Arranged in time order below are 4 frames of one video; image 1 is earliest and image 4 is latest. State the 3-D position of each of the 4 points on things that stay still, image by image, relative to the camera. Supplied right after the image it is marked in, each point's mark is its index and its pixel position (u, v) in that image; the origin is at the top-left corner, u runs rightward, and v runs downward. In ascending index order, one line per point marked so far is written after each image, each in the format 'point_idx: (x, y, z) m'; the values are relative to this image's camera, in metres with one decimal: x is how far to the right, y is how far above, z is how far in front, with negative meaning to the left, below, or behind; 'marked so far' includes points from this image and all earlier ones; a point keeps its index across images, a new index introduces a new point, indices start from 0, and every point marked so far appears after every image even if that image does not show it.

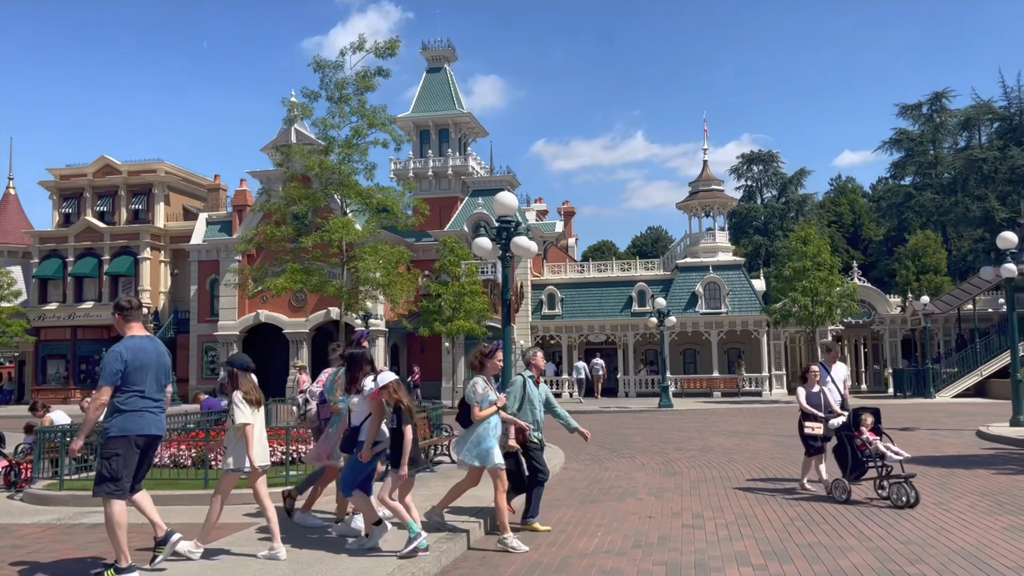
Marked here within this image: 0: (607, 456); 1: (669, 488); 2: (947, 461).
0: (+1.6, -2.8, +14.3) m
1: (+1.9, -2.5, +10.5) m
2: (+6.5, -2.6, +12.6) m
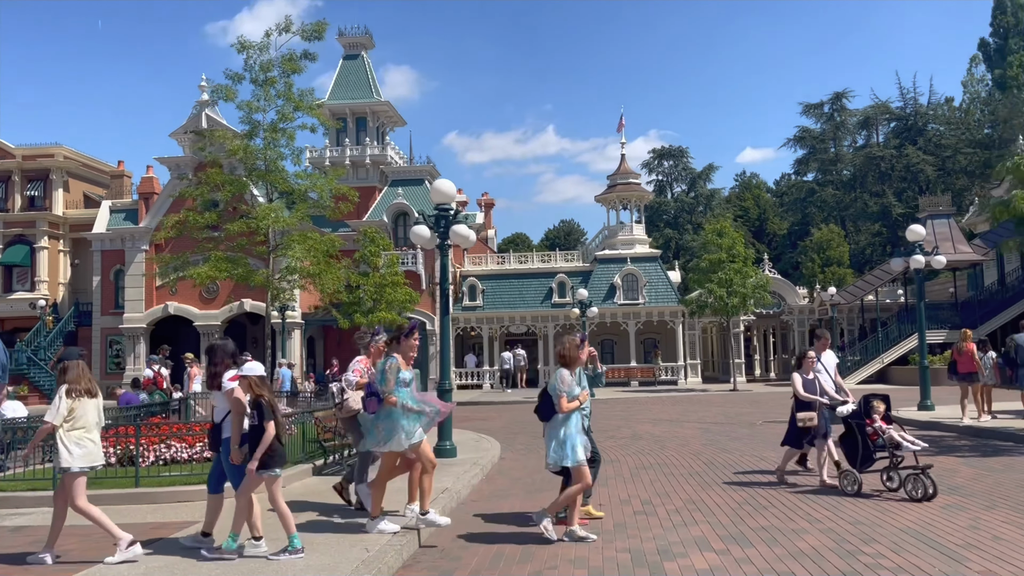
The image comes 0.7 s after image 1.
0: (+0.5, -2.6, +14.3) m
1: (+1.2, -2.3, +10.5) m
2: (+5.5, -2.4, +13.1) m
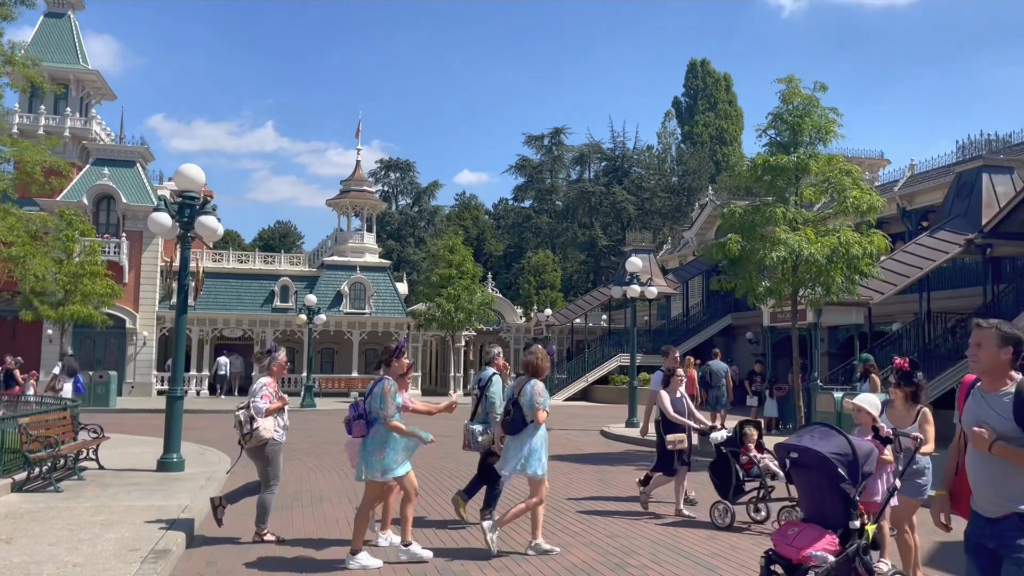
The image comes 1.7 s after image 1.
0: (-3.8, -2.7, +13.4) m
1: (-1.8, -2.4, +10.1) m
2: (+1.3, -2.8, +14.0) m
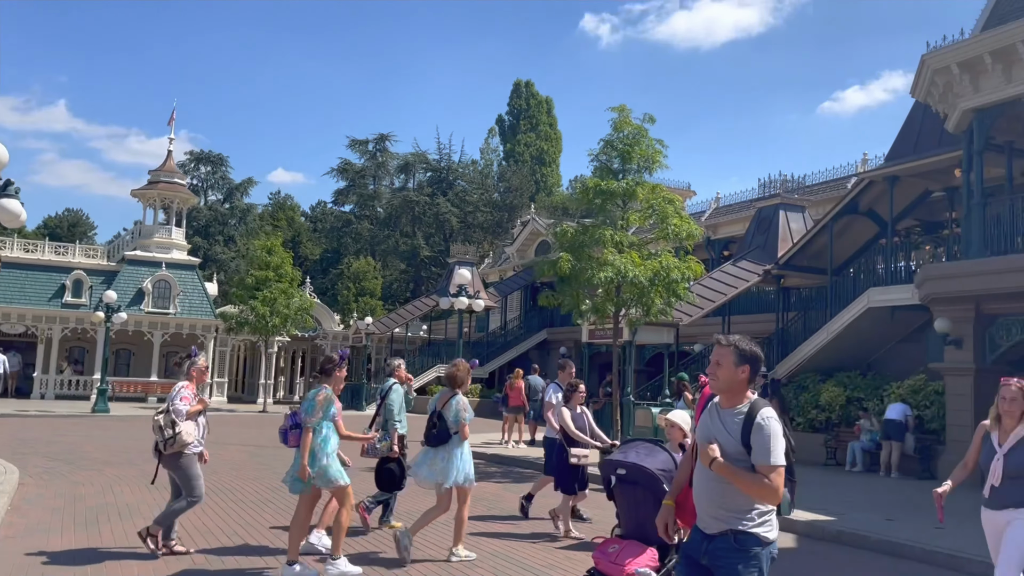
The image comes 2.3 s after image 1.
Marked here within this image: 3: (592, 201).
0: (-6.4, -2.6, +12.2) m
1: (-3.8, -2.4, +9.4) m
2: (-1.6, -3.0, +13.9) m
3: (+1.4, +1.5, +14.9) m
